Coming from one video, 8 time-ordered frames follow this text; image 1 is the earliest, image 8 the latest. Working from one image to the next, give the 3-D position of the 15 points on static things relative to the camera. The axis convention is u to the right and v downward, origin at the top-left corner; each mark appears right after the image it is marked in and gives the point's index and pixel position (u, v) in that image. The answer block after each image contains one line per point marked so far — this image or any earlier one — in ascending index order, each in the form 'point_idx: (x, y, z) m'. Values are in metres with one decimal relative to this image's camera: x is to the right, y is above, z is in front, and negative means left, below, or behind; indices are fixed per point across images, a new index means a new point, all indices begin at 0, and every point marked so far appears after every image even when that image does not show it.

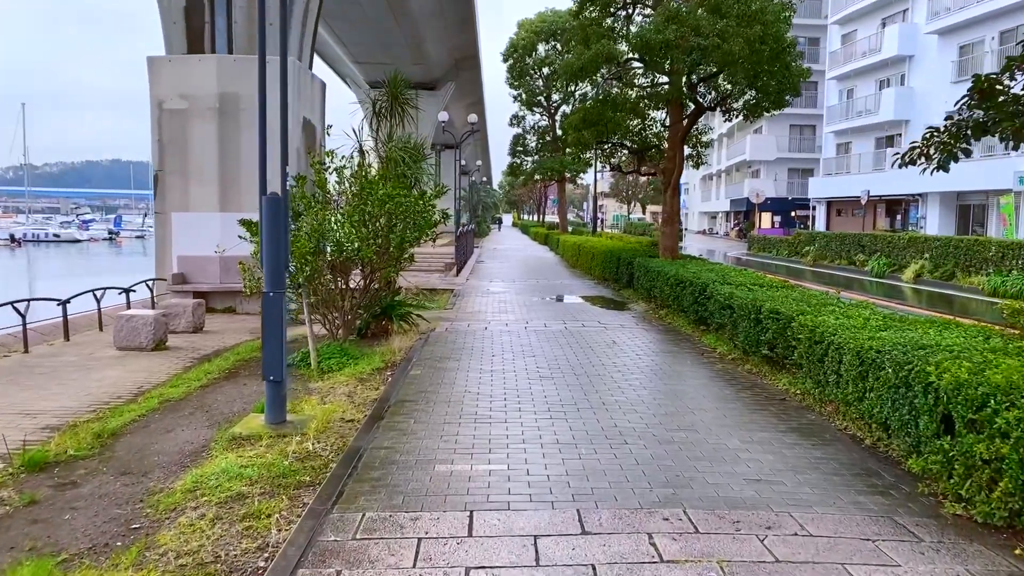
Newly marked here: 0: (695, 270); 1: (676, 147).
0: (+2.6, +0.2, +11.1) m
1: (+3.0, +2.6, +14.8) m
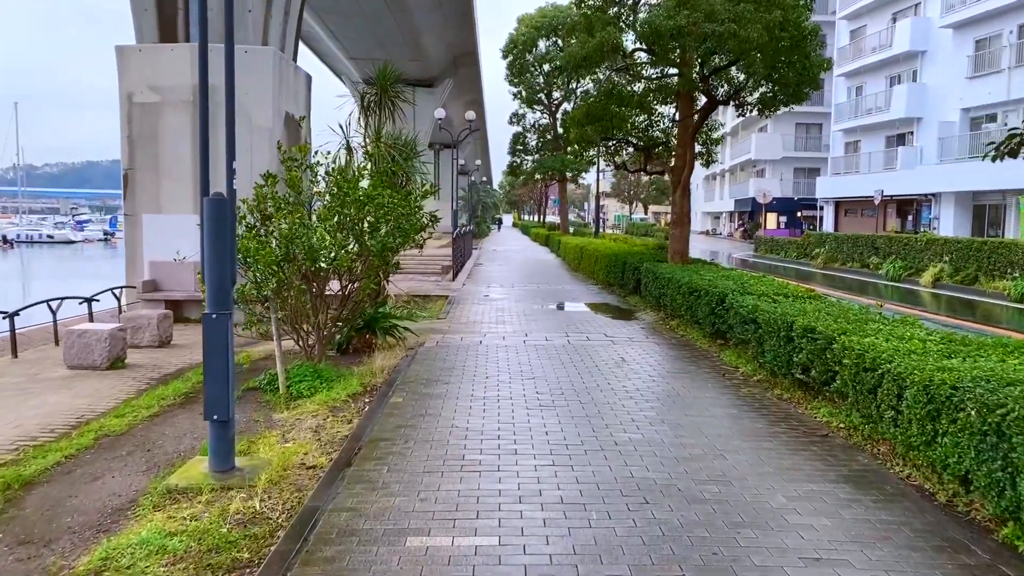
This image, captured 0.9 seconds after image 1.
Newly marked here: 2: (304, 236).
0: (+2.6, +0.1, +10.2) m
1: (+3.0, +2.5, +13.8) m
2: (-1.8, +0.4, +7.0) m
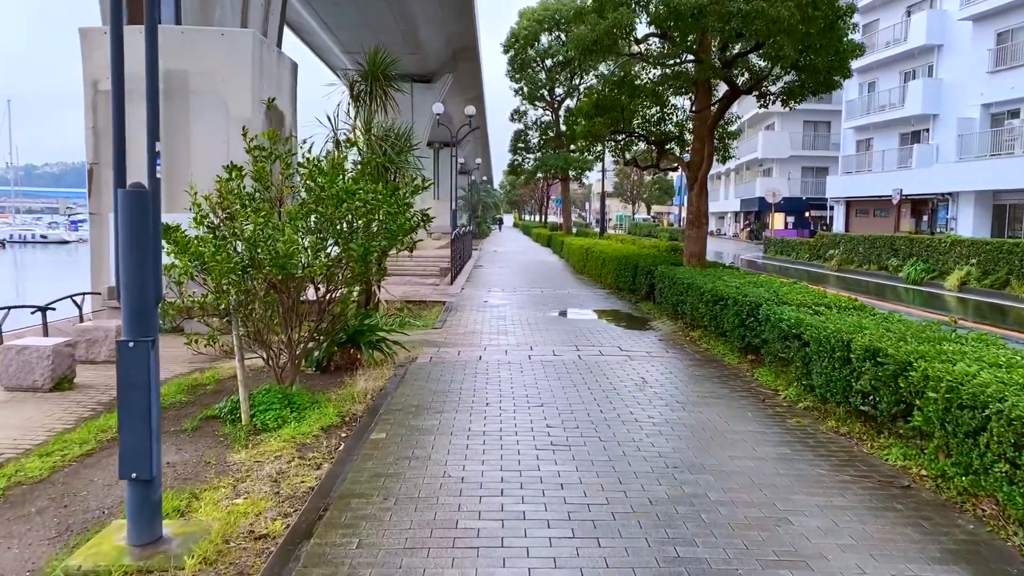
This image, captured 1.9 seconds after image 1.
0: (+2.6, 0.0, +9.1) m
1: (+3.1, +2.4, +12.7) m
2: (-1.8, +0.4, +5.9) m
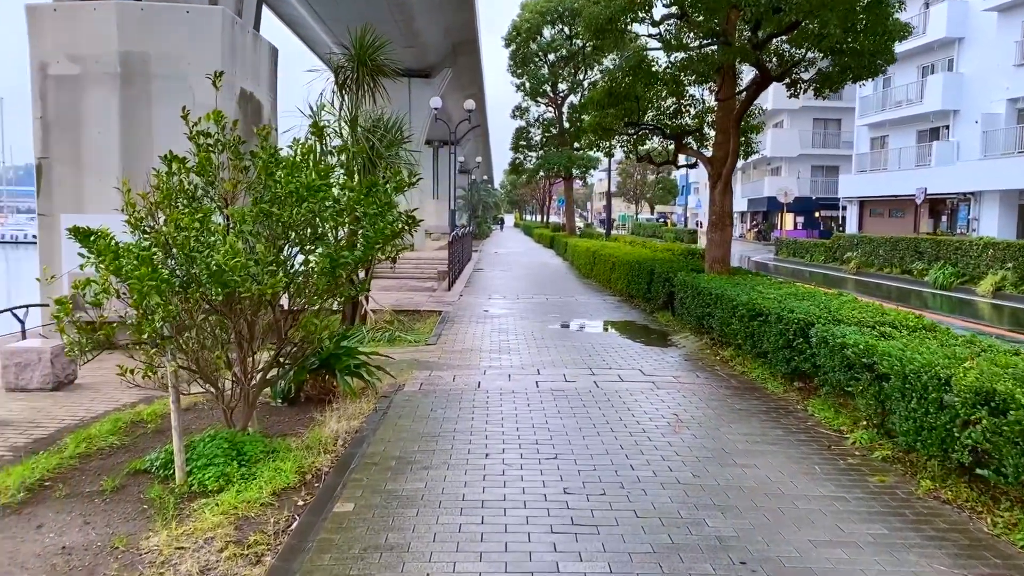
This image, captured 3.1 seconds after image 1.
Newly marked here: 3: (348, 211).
0: (+2.7, -0.1, +7.9) m
1: (+3.1, +2.3, +11.5) m
2: (-1.8, +0.2, +4.7) m
3: (-1.1, +0.5, +5.2) m
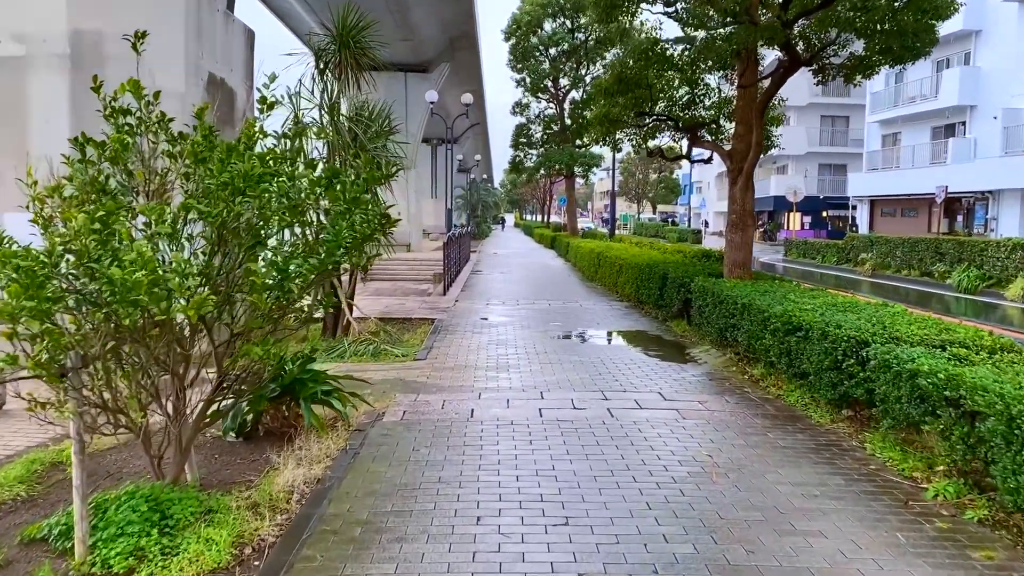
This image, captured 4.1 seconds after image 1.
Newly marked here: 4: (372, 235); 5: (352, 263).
0: (+2.6, -0.2, +6.8) m
1: (+3.1, +2.2, +10.4) m
2: (-1.8, +0.1, +3.6) m
3: (-1.1, +0.4, +4.1) m
4: (-0.8, +0.3, +4.6) m
5: (-0.9, +0.1, +4.7) m
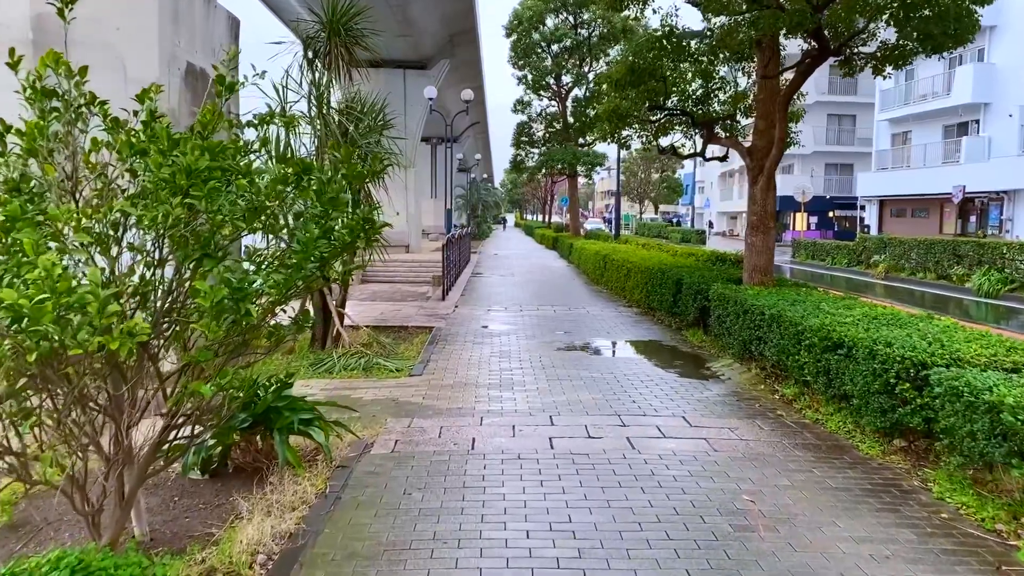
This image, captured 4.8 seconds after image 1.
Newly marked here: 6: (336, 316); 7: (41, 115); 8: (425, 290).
0: (+2.7, -0.3, +6.1) m
1: (+3.1, +2.1, +9.7) m
2: (-1.7, +0.1, +2.9) m
3: (-1.0, +0.3, +3.4) m
4: (-0.8, +0.2, +3.9) m
5: (-0.9, +0.1, +3.9) m
6: (-1.9, -0.3, +8.5) m
7: (-1.9, +0.7, +3.3) m
8: (-1.8, 0.0, +16.6) m
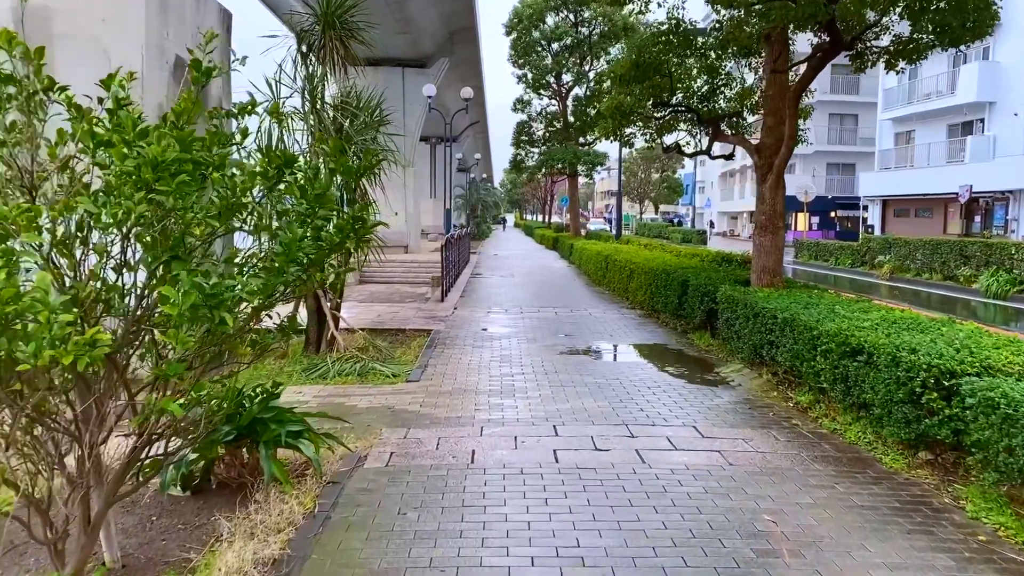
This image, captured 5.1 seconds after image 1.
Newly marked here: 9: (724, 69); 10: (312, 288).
0: (+2.7, -0.3, +5.8) m
1: (+3.1, +2.1, +9.4) m
2: (-1.7, 0.0, +2.6) m
3: (-1.0, +0.3, +3.1) m
4: (-0.8, +0.2, +3.6) m
5: (-0.9, 0.0, +3.6) m
6: (-1.9, -0.3, +8.2) m
7: (-1.9, +0.7, +3.0) m
8: (-1.8, -0.1, +16.3) m
9: (+2.9, +2.9, +10.7) m
10: (-0.9, 0.0, +3.7) m
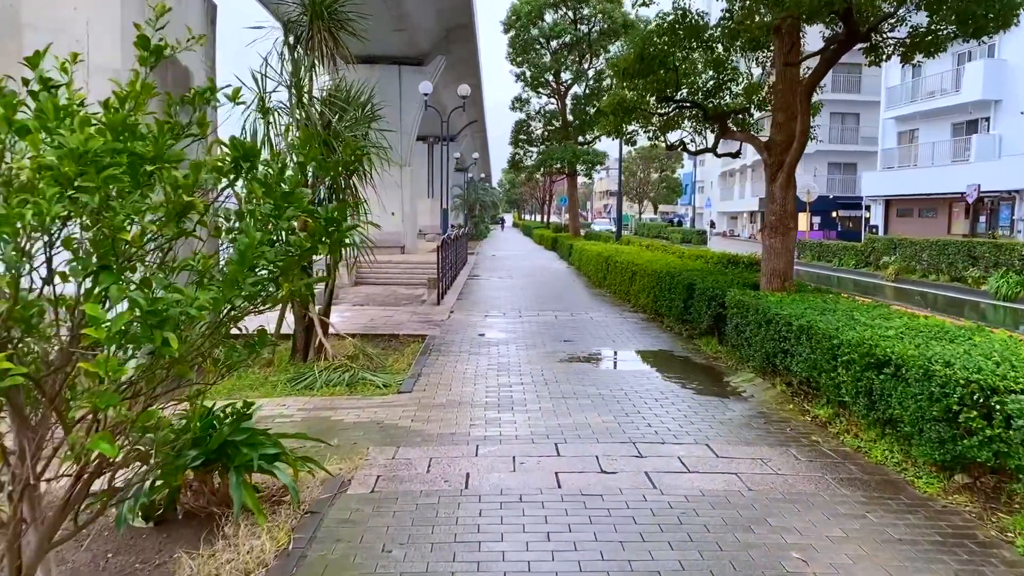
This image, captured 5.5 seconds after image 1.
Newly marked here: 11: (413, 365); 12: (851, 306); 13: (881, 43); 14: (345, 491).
0: (+2.7, -0.3, +5.4) m
1: (+3.1, +2.0, +9.0) m
2: (-1.7, 0.0, +2.2) m
3: (-1.0, +0.3, +2.7) m
4: (-0.8, +0.2, +3.2) m
5: (-0.9, 0.0, +3.2) m
6: (-1.9, -0.4, +7.7) m
7: (-1.9, +0.6, +2.6) m
8: (-1.9, -0.1, +15.9) m
9: (+2.8, +2.9, +10.3) m
10: (-0.9, 0.0, +3.2) m
11: (-1.0, -0.8, +7.9) m
12: (+2.9, -0.1, +6.8) m
13: (+4.1, +2.7, +8.8) m
14: (-0.9, -1.1, +4.4) m
